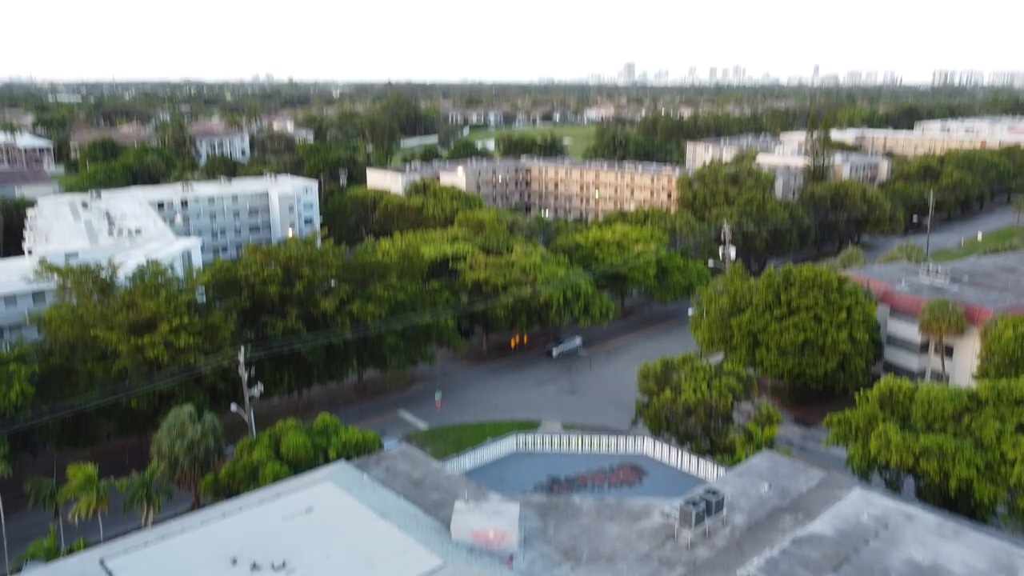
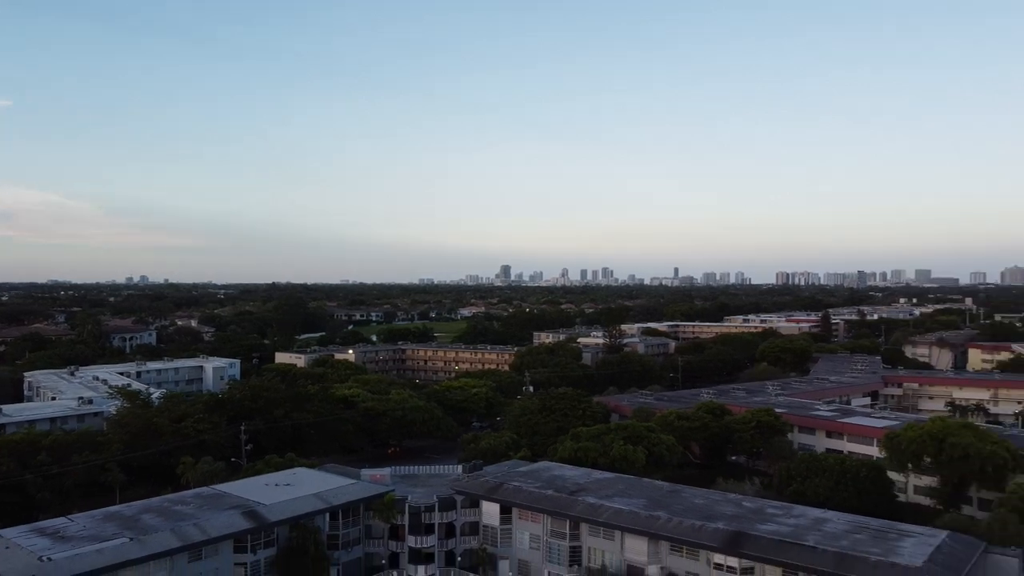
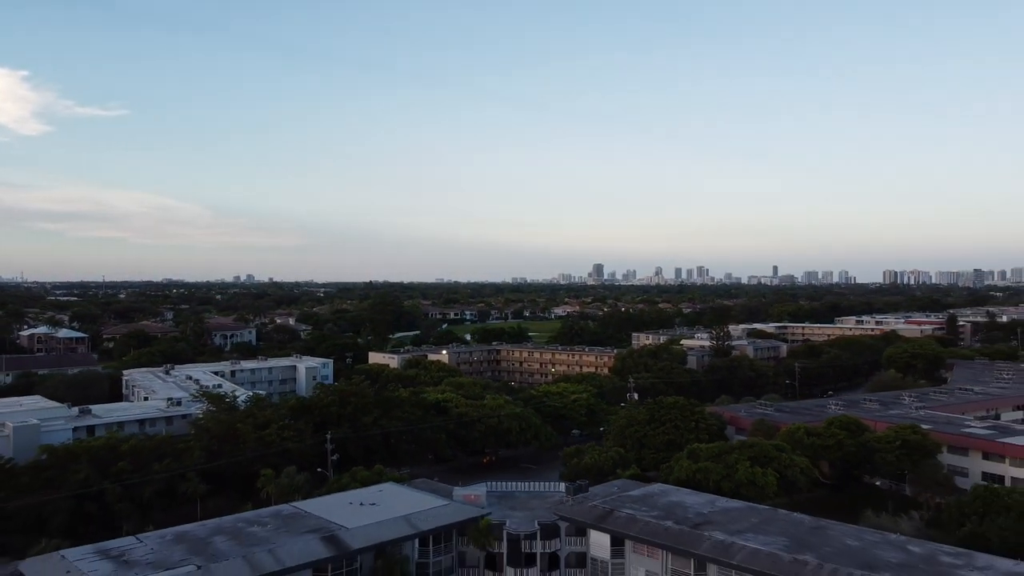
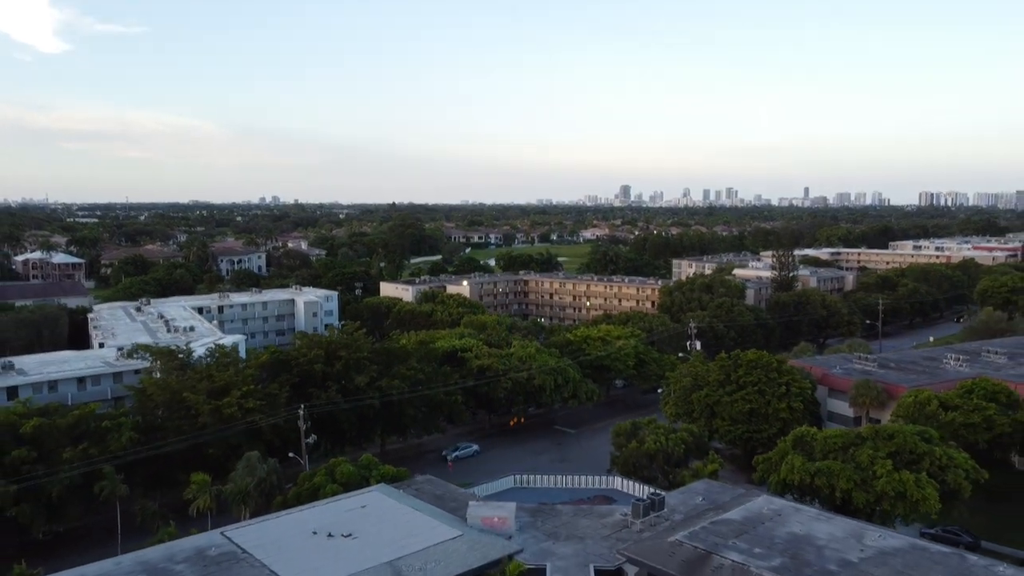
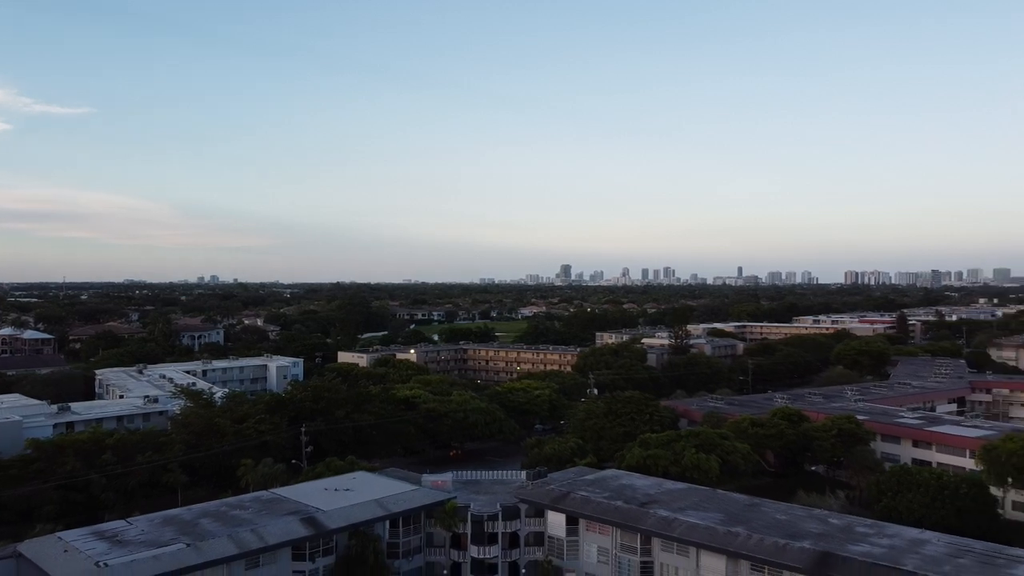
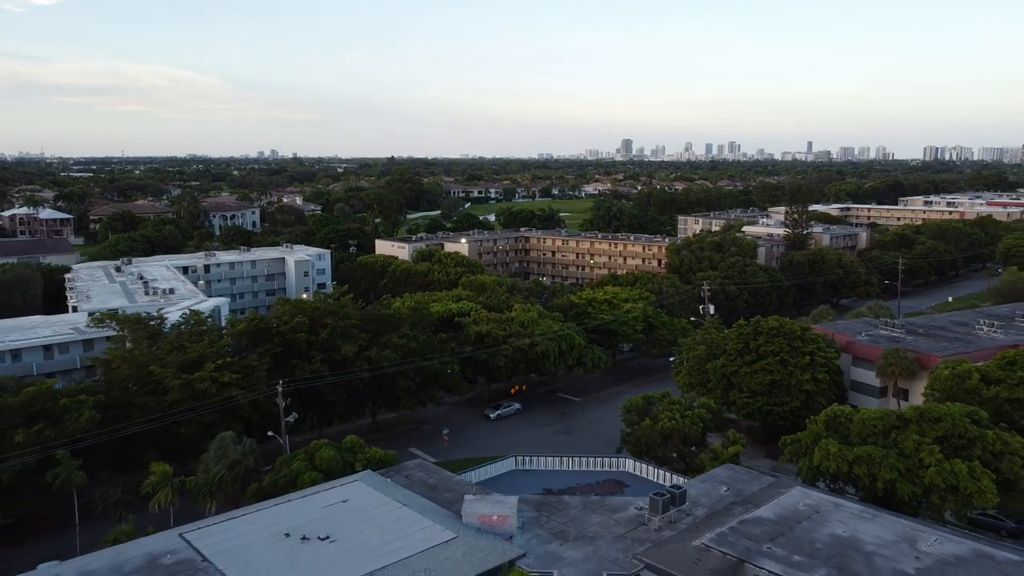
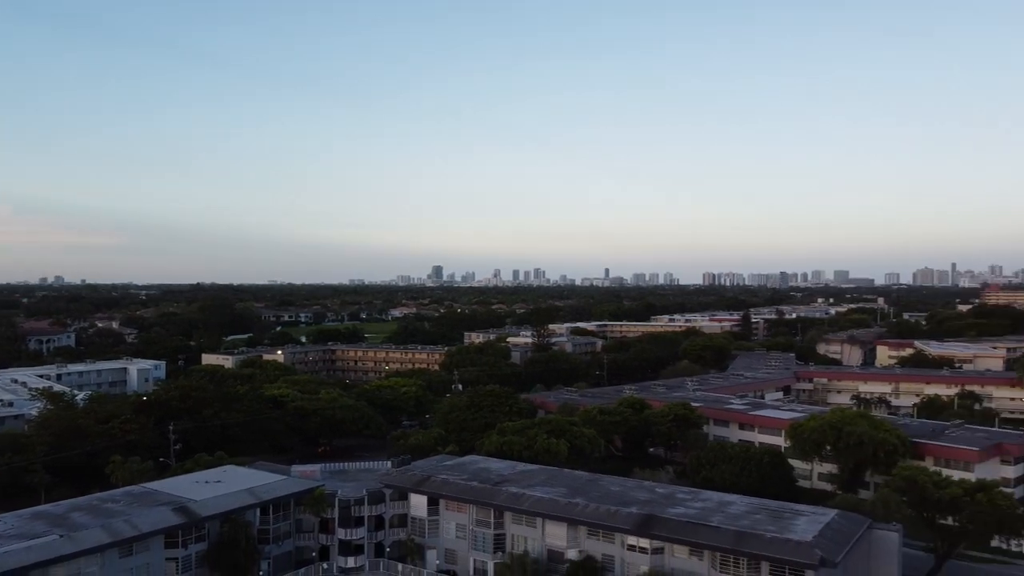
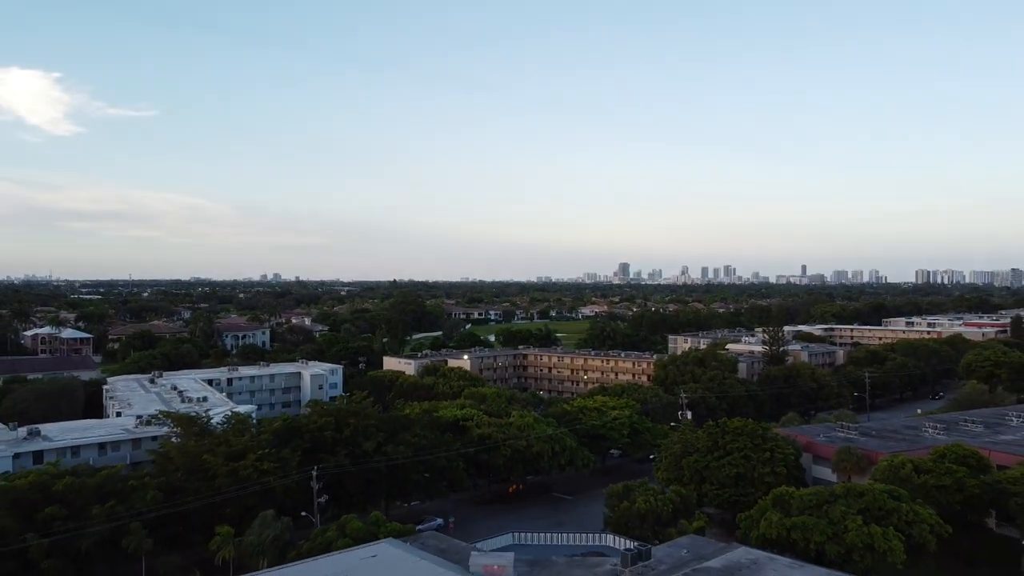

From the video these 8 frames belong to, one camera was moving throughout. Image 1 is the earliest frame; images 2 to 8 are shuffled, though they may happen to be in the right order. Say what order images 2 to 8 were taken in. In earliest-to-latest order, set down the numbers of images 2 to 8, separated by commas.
6, 4, 8, 3, 5, 2, 7
